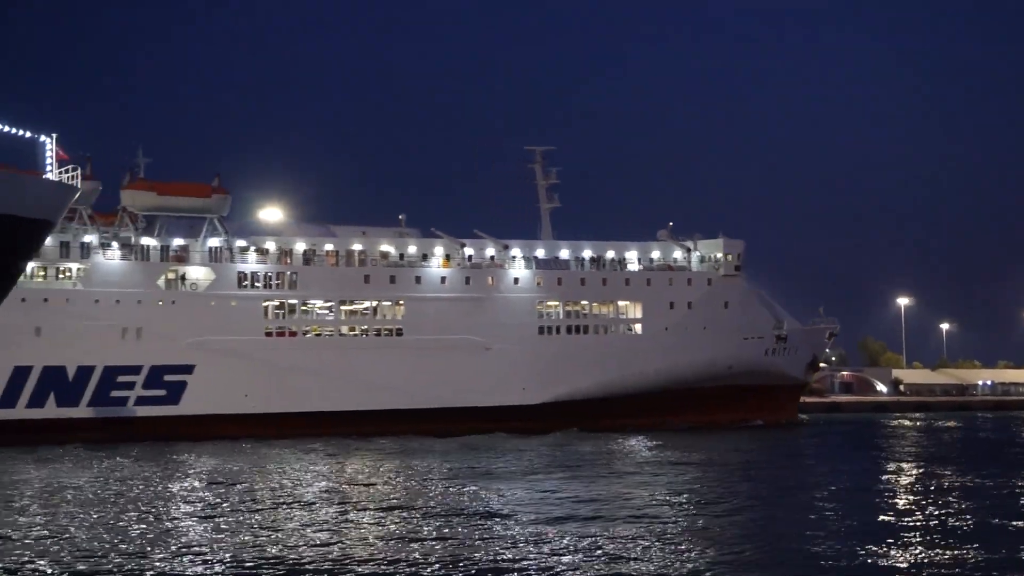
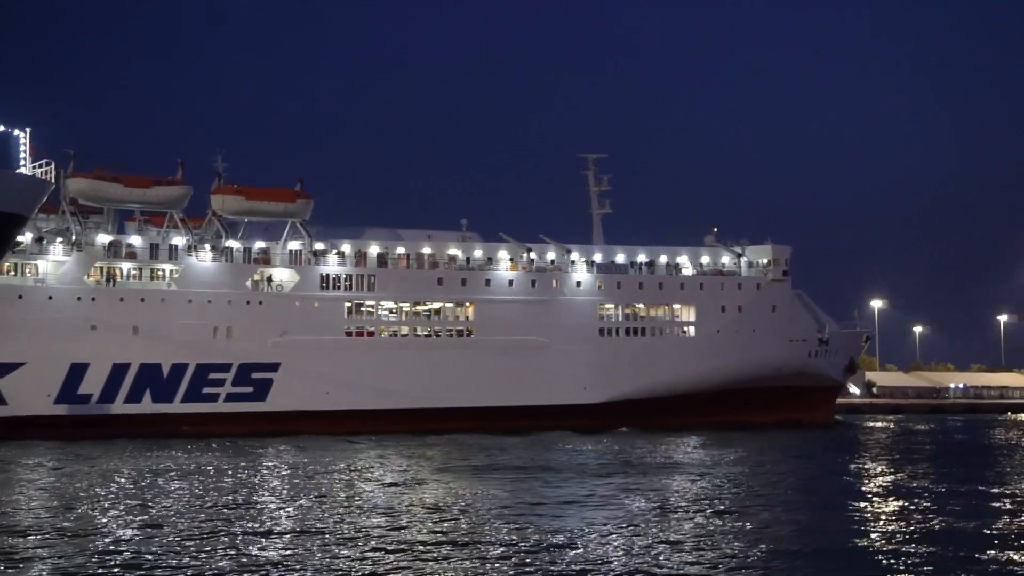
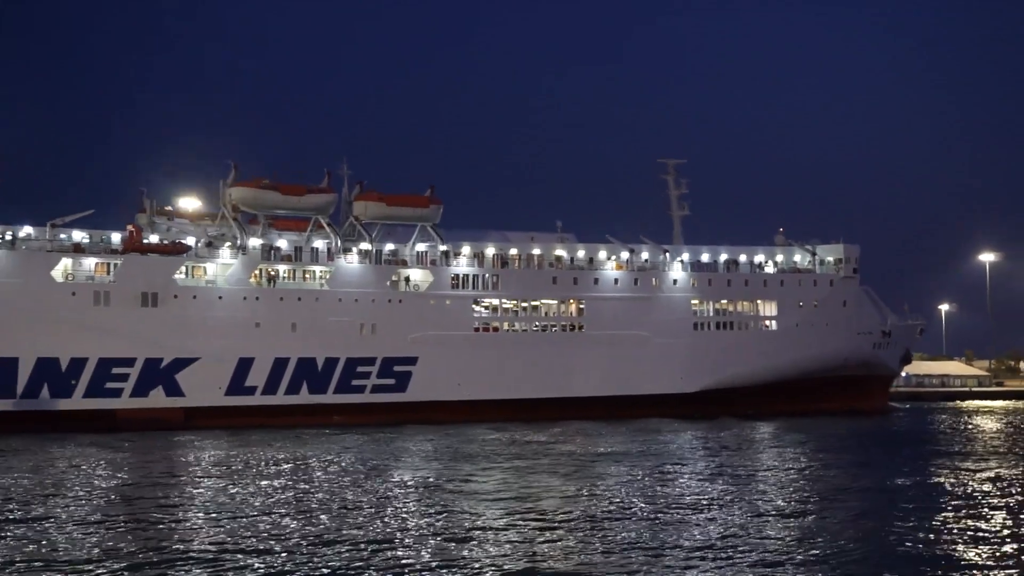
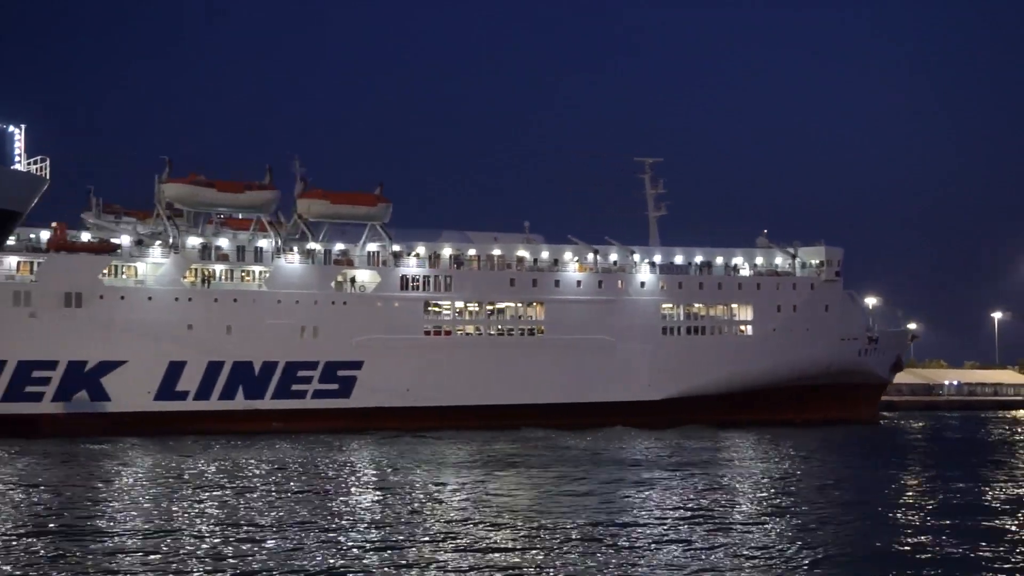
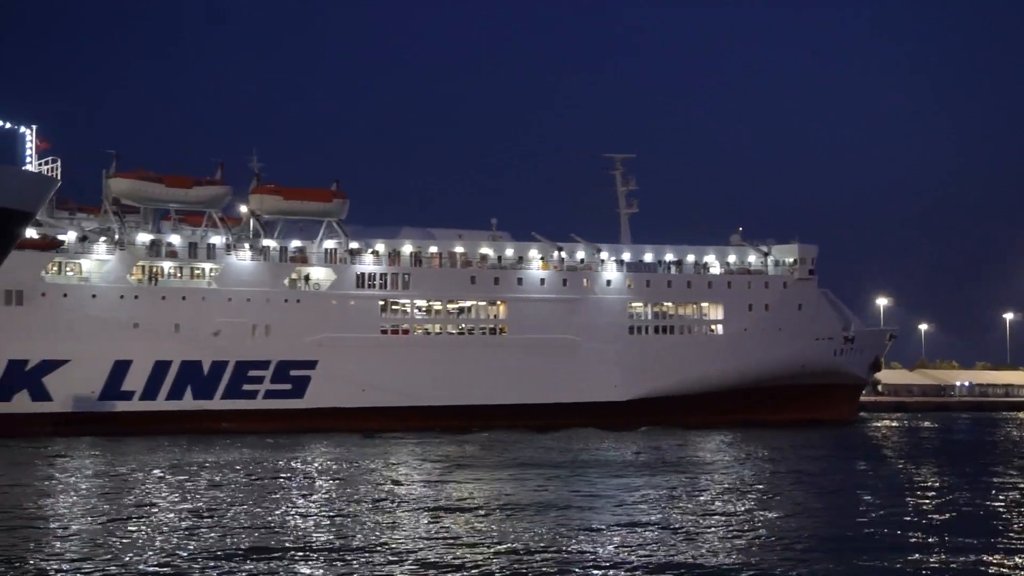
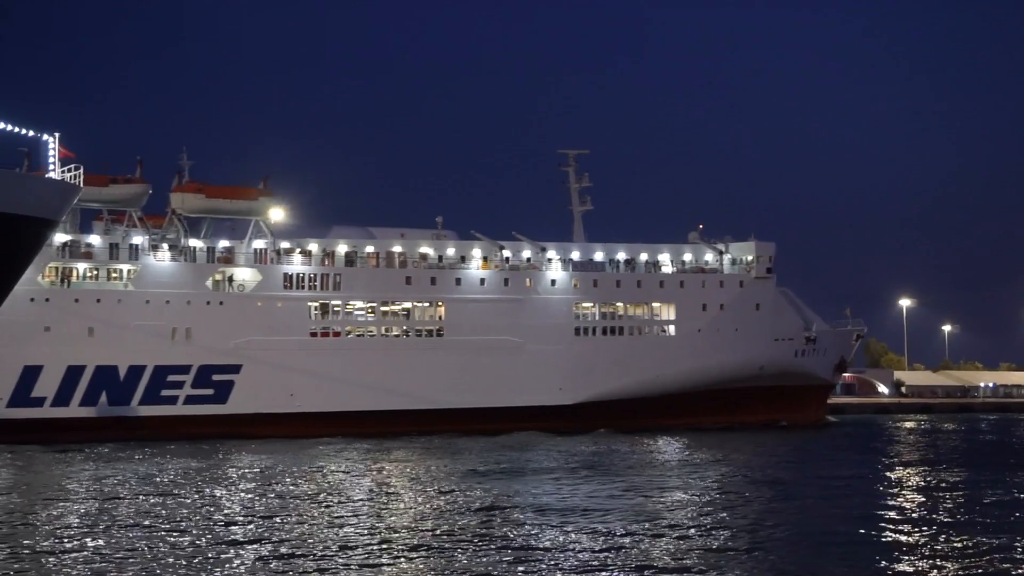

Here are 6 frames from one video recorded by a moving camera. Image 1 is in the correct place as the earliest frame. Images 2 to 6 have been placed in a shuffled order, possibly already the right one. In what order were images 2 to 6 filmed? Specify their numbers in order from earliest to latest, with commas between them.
6, 2, 5, 4, 3
